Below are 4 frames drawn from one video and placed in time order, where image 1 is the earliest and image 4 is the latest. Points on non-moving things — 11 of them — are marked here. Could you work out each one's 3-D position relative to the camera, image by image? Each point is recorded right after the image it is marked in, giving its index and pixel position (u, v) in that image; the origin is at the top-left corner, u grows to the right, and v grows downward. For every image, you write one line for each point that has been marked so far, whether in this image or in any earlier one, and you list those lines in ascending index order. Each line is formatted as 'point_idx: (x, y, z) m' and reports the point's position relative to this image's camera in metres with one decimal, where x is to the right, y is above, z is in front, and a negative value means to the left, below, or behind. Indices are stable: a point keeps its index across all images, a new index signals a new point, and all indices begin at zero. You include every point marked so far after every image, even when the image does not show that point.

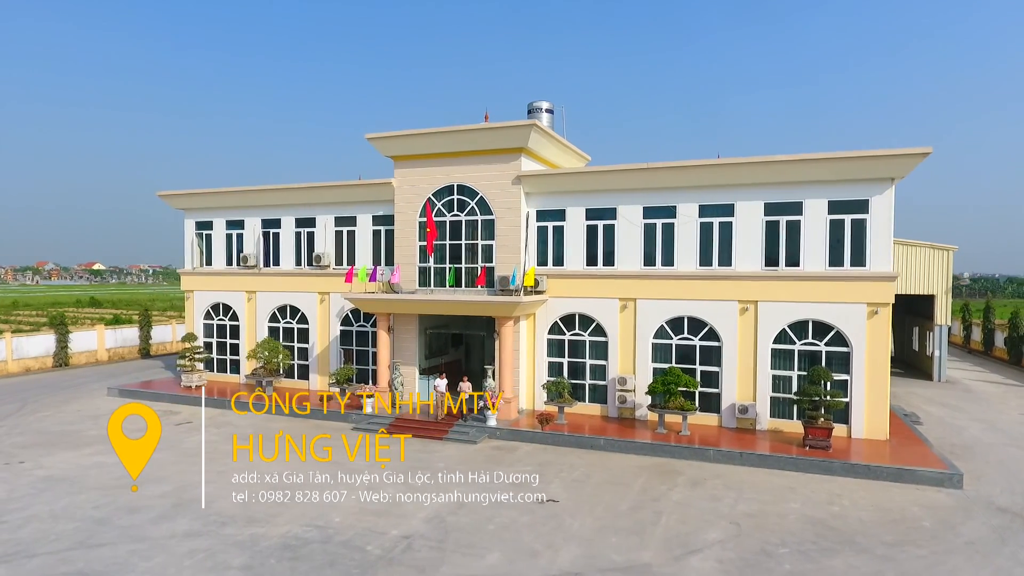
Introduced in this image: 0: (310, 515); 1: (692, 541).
0: (-3.0, -3.4, +9.1) m
1: (+2.5, -3.5, +8.4) m
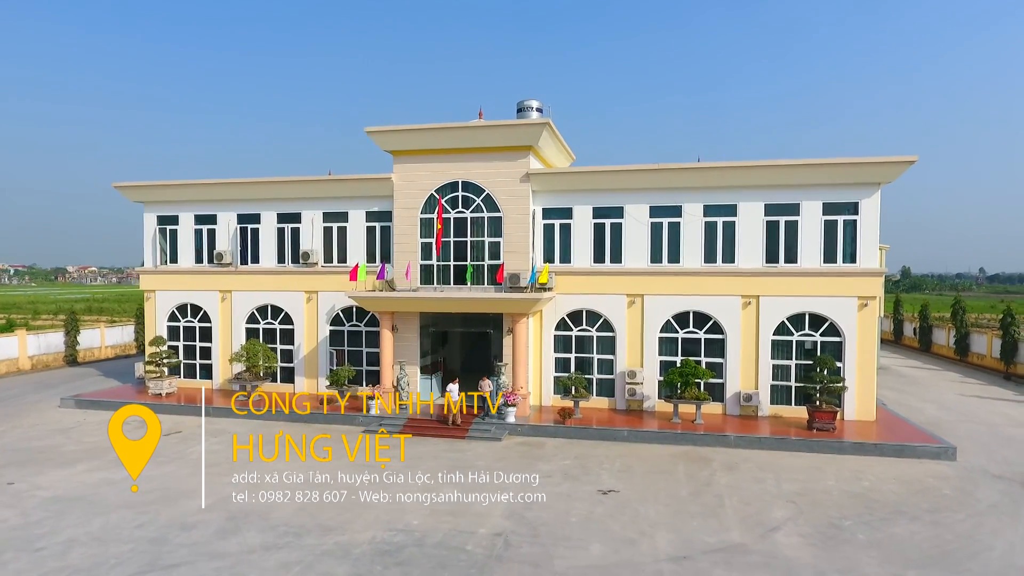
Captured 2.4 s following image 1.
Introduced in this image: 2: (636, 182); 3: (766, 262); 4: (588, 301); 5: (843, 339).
0: (-1.8, -3.4, +8.8) m
1: (+3.8, -3.4, +8.9) m
2: (+3.1, +2.6, +14.9) m
3: (+6.1, +0.6, +14.5) m
4: (+1.9, -0.3, +15.3) m
5: (+7.7, -1.2, +14.0) m
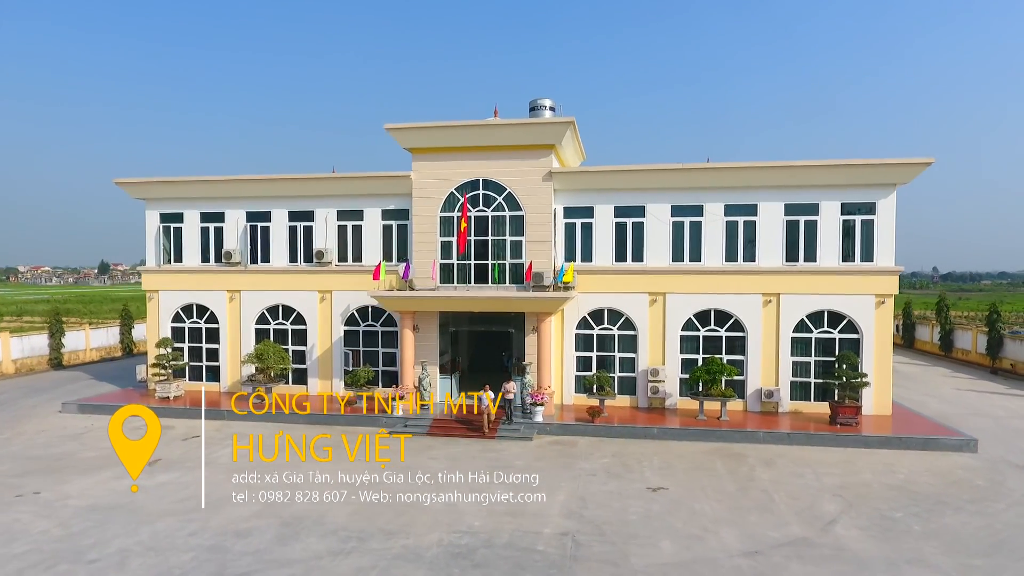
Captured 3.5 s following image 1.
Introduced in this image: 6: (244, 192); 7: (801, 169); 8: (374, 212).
0: (-1.0, -3.4, +8.7) m
1: (+4.7, -3.4, +9.1) m
2: (+3.6, +2.7, +15.0) m
3: (+6.7, +0.7, +14.8) m
4: (+2.5, -0.3, +15.3) m
5: (+8.3, -1.1, +14.4) m
6: (-7.5, +2.7, +16.8) m
7: (+6.8, +2.8, +14.2) m
8: (-3.7, +2.1, +16.4) m
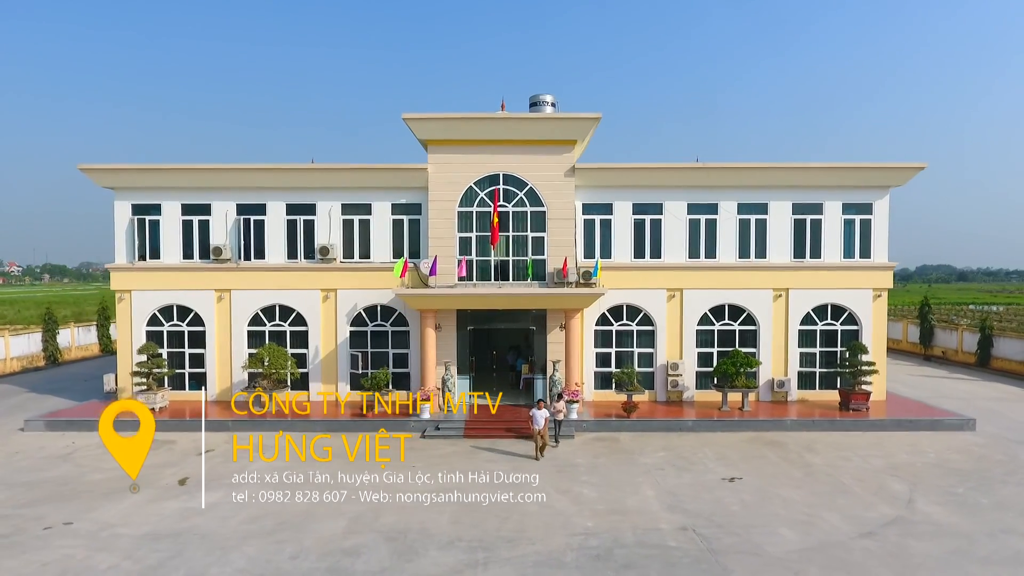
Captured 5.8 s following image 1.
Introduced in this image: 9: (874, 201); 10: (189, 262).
0: (+0.7, -3.3, +8.4) m
1: (+6.1, -3.3, +9.7) m
2: (+4.2, +2.8, +15.4) m
3: (+7.2, +0.8, +15.6) m
4: (+3.0, -0.2, +15.5) m
5: (+8.9, -1.0, +15.5) m
6: (-7.1, +2.7, +15.4) m
7: (+7.5, +2.9, +15.1) m
8: (-3.3, +2.1, +15.6) m
9: (+9.2, +2.2, +15.5) m
10: (-8.4, +0.7, +15.6) m
